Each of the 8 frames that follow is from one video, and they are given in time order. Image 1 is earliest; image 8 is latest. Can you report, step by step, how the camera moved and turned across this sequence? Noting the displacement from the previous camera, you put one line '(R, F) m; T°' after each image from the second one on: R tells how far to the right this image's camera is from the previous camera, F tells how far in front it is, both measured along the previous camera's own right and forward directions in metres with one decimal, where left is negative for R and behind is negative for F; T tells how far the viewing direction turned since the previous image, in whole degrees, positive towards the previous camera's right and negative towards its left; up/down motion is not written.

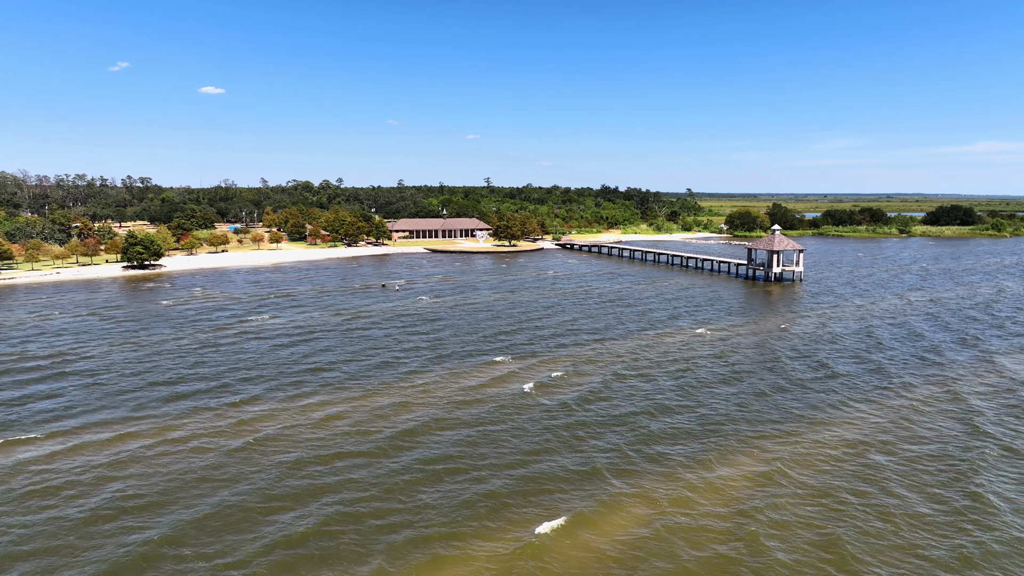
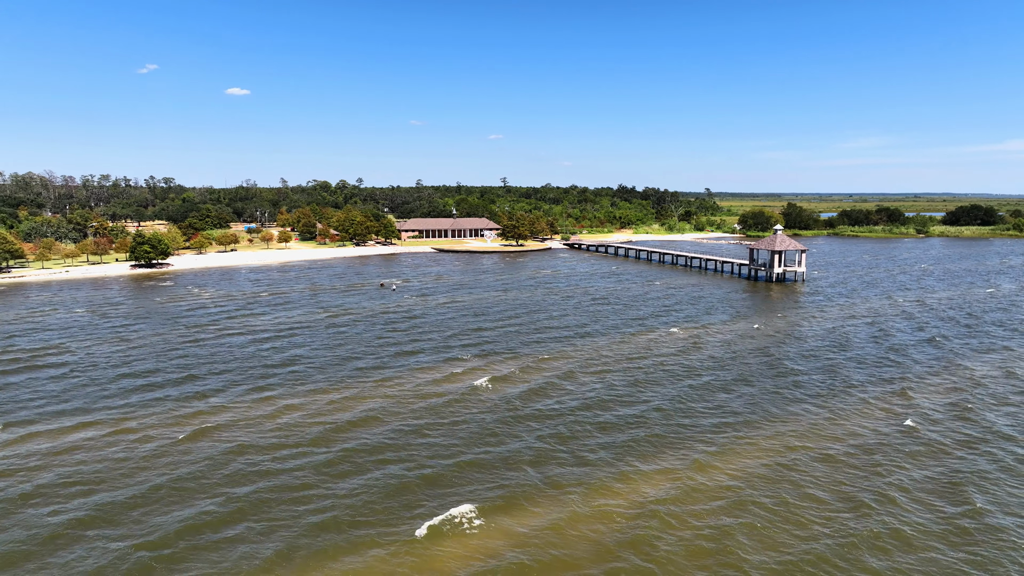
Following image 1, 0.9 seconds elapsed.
(+2.9, -0.4) m; -1°
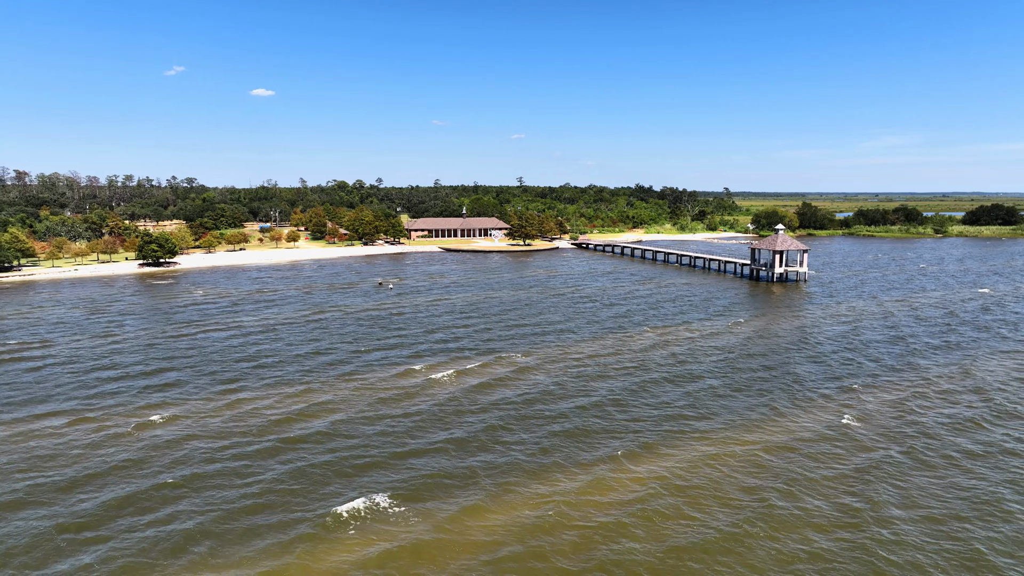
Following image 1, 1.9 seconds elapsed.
(+2.9, -0.5) m; -1°
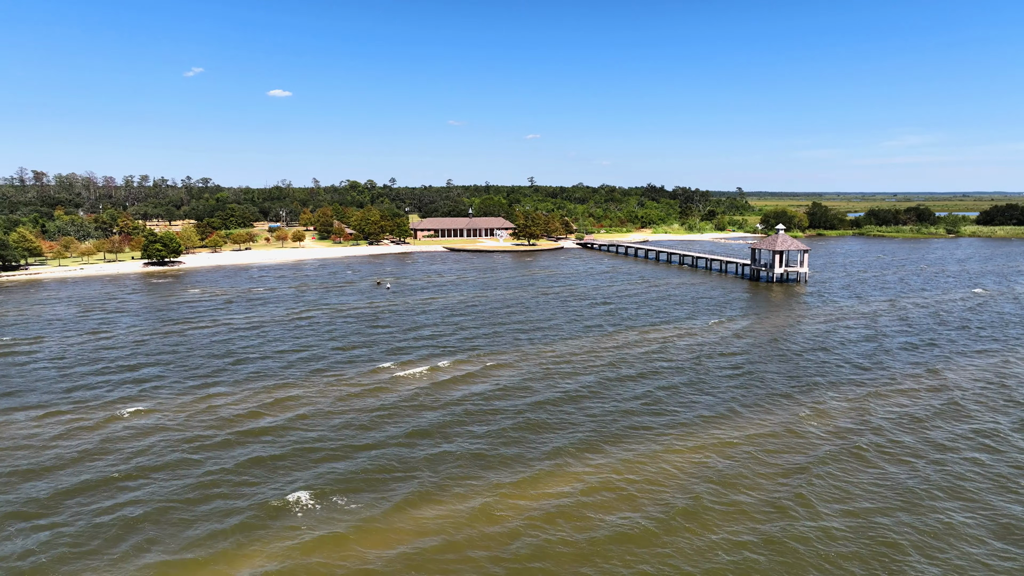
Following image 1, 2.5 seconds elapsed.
(+2.1, -0.4) m; -1°
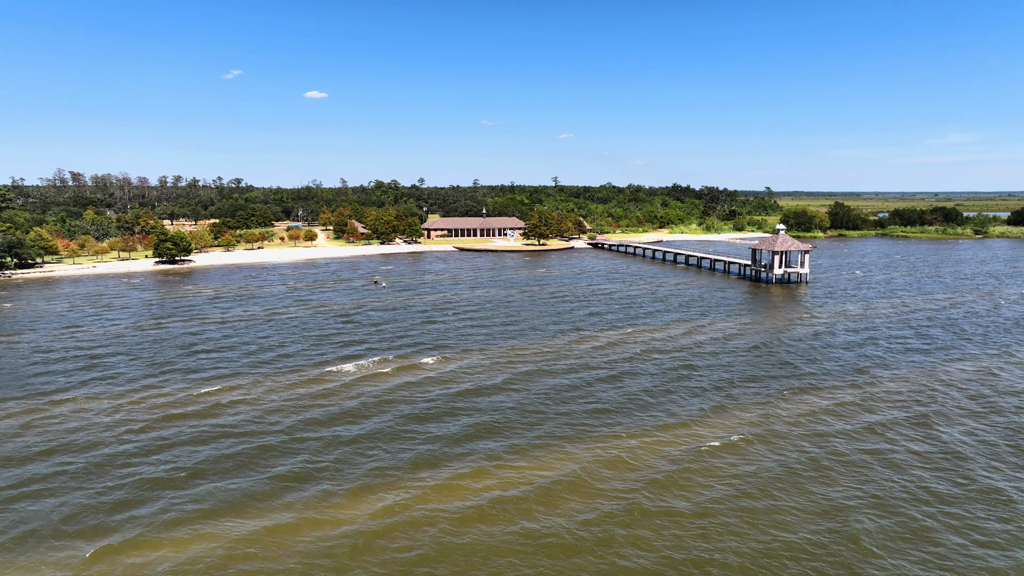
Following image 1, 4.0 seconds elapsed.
(+4.5, -0.9) m; -2°
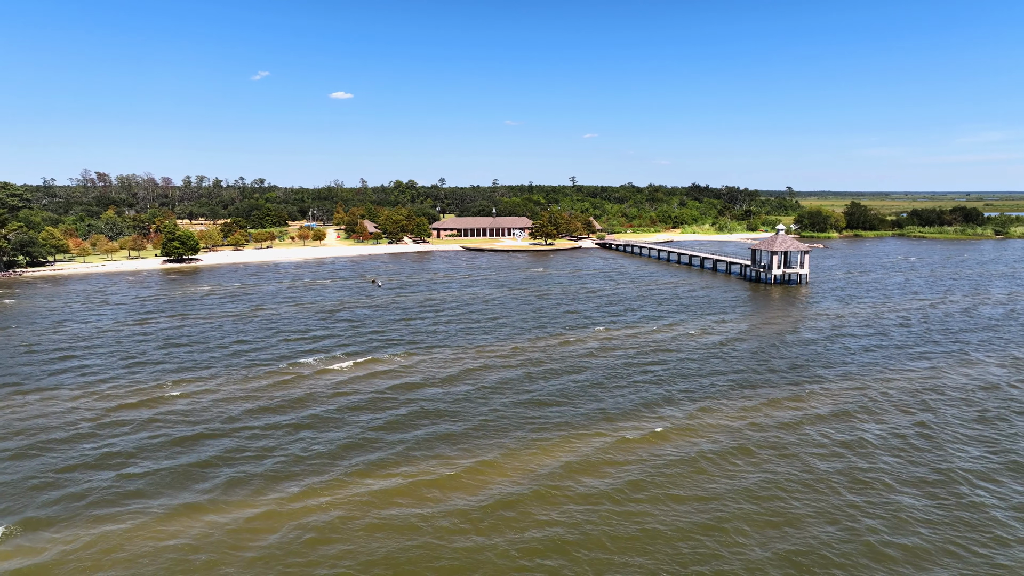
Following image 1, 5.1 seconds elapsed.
(+3.2, -0.7) m; -1°
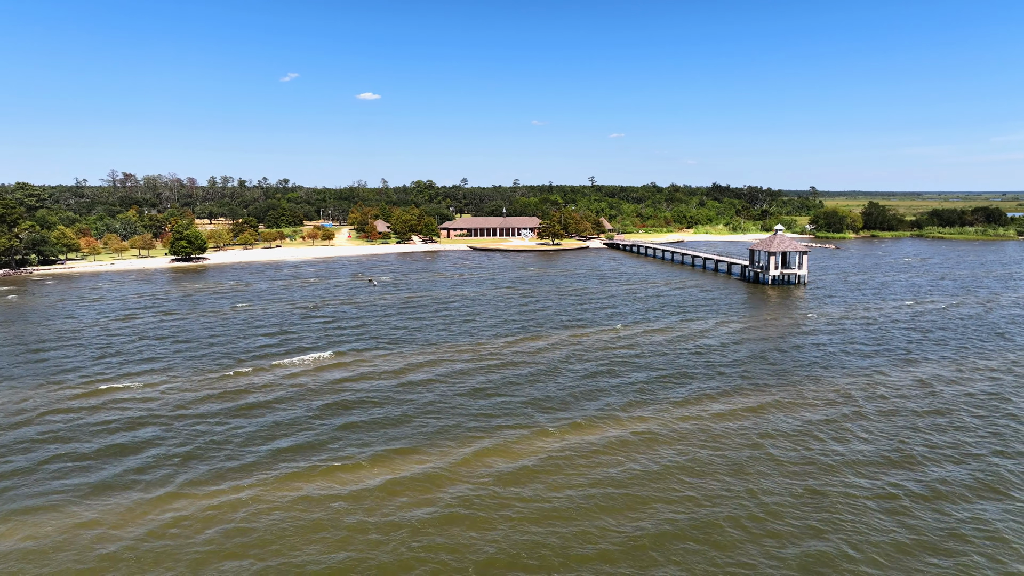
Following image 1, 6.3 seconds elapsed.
(+3.7, -0.8) m; -2°
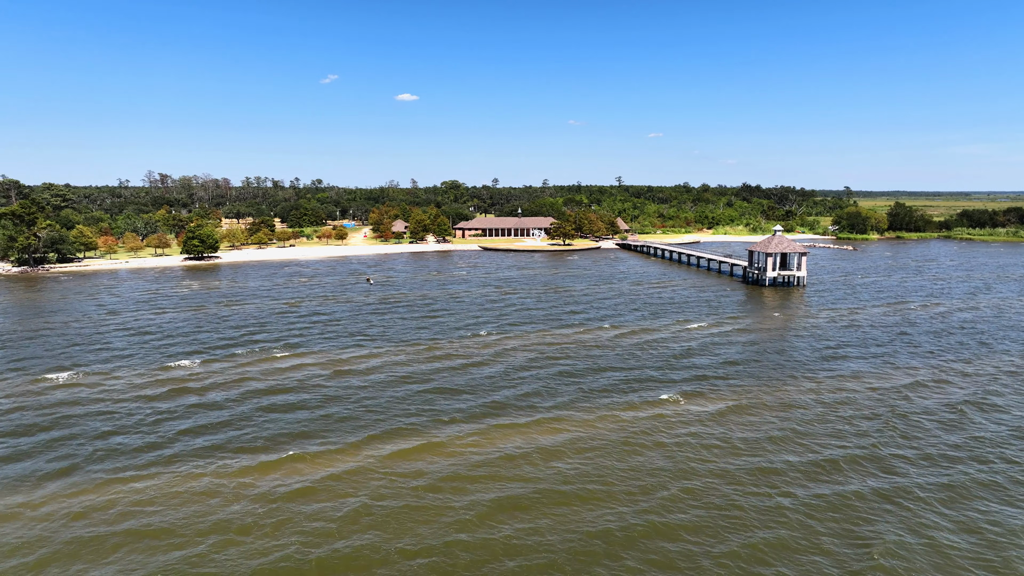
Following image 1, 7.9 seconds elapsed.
(+4.9, -1.1) m; -2°
